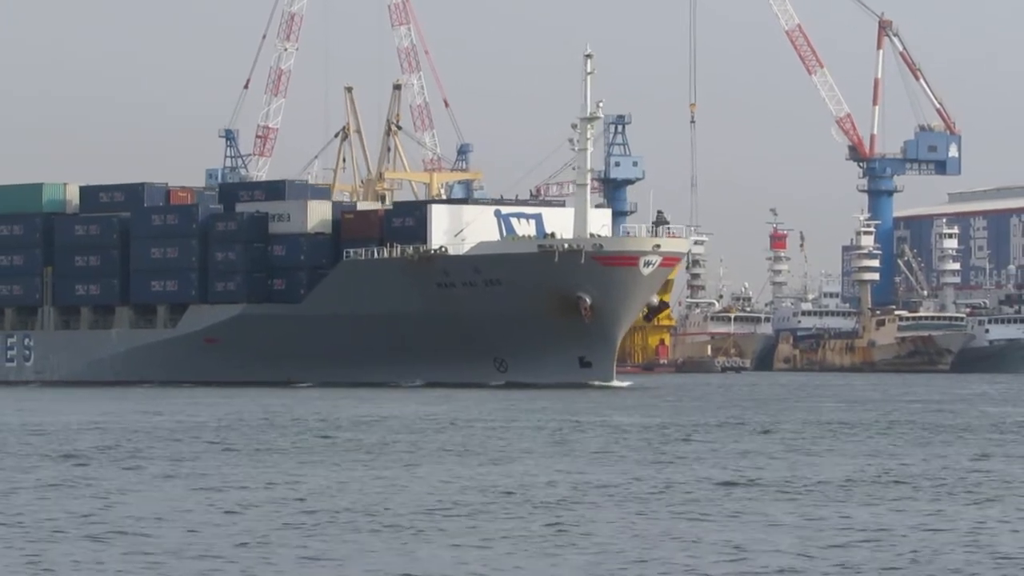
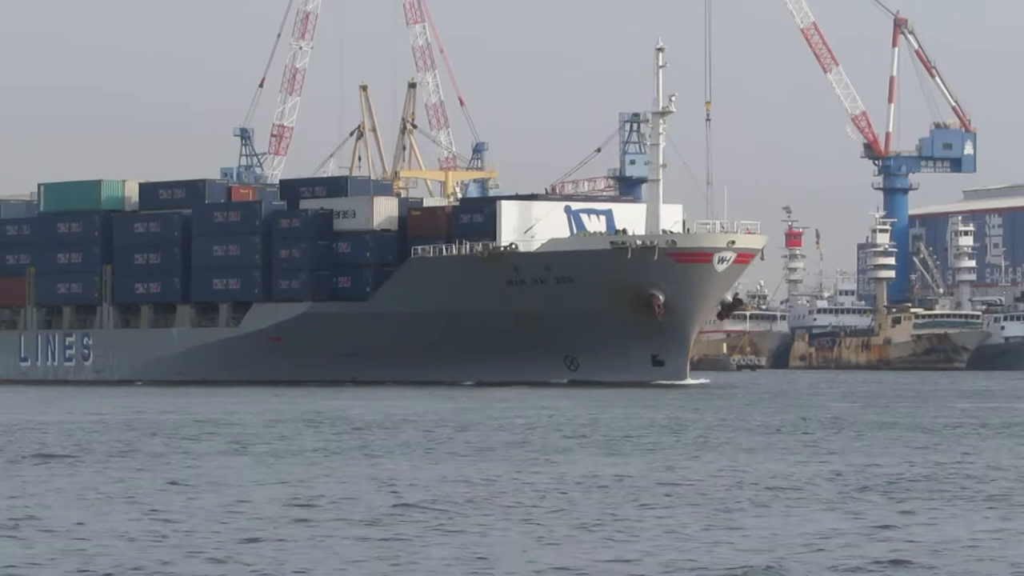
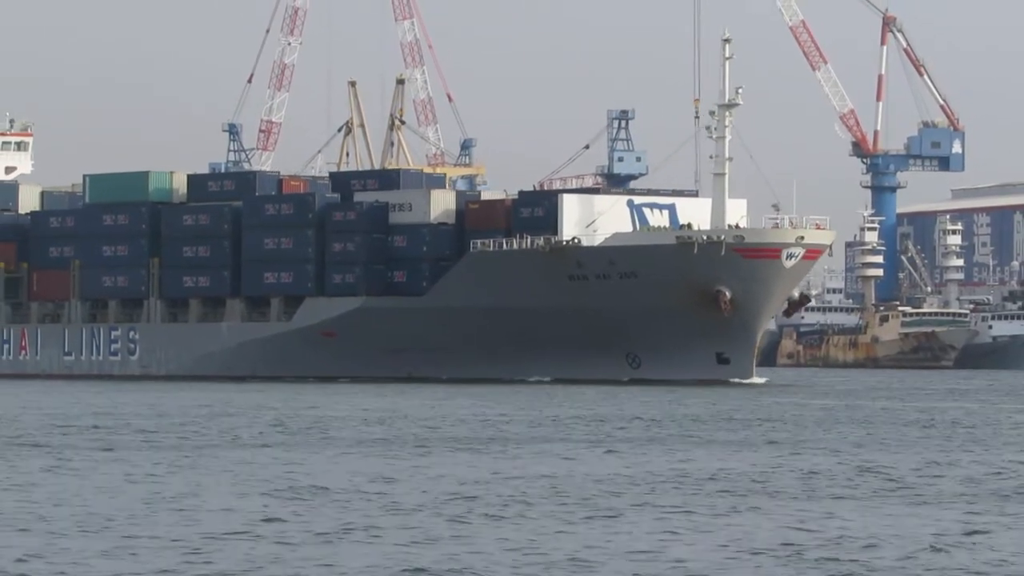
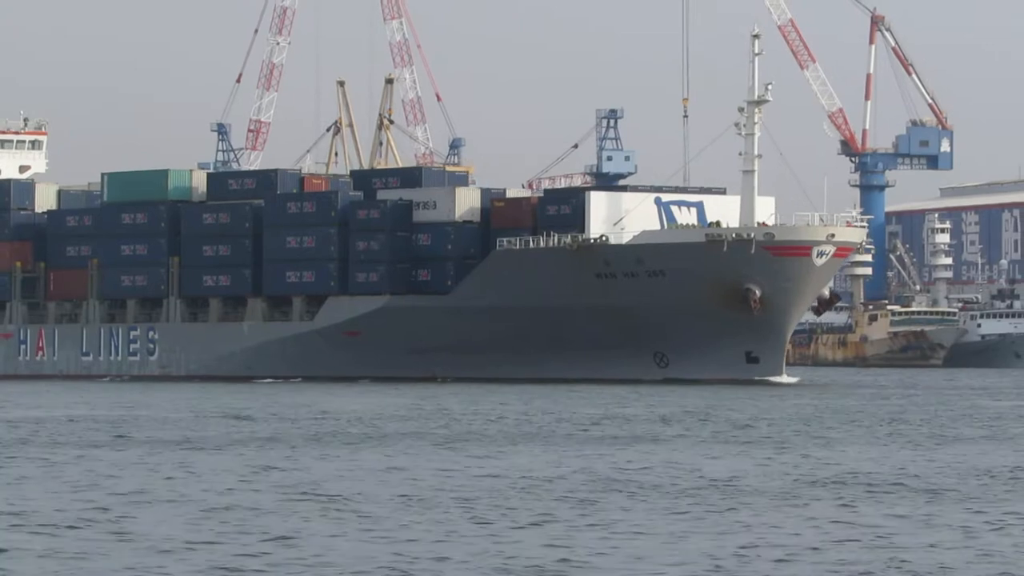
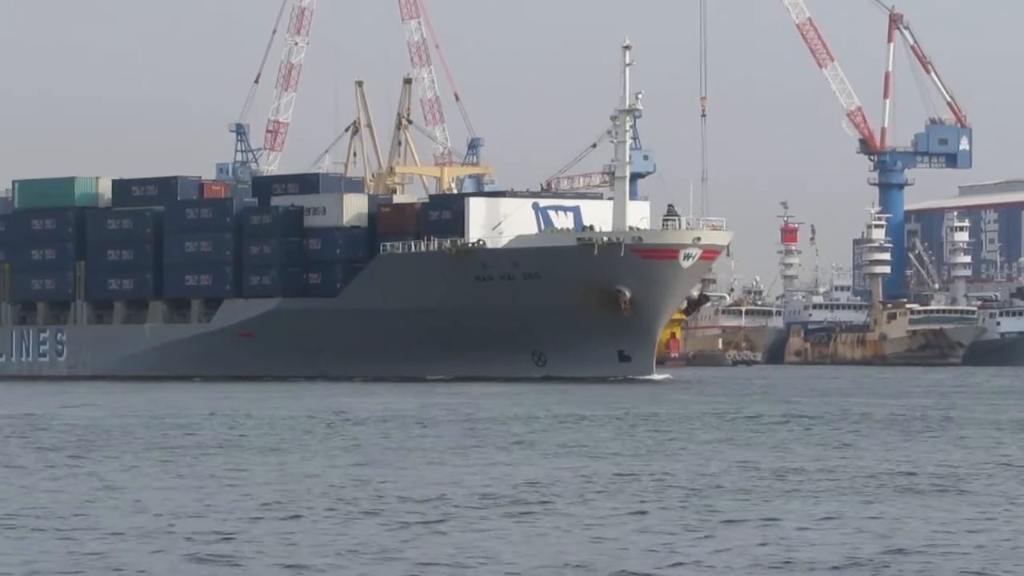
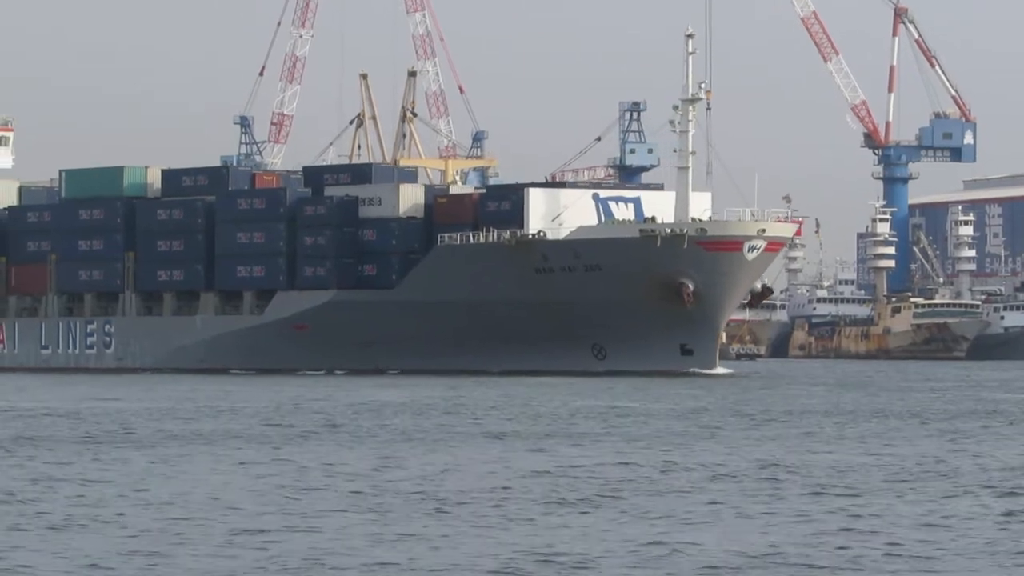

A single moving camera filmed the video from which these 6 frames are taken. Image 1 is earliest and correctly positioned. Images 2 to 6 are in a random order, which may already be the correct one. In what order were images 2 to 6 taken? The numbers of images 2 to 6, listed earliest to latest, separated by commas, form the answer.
5, 2, 6, 3, 4
